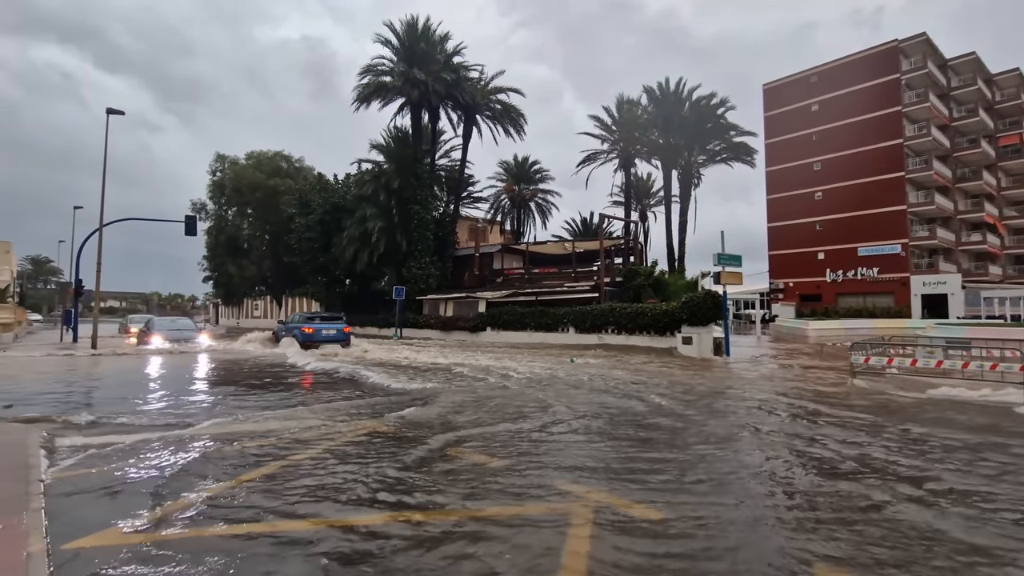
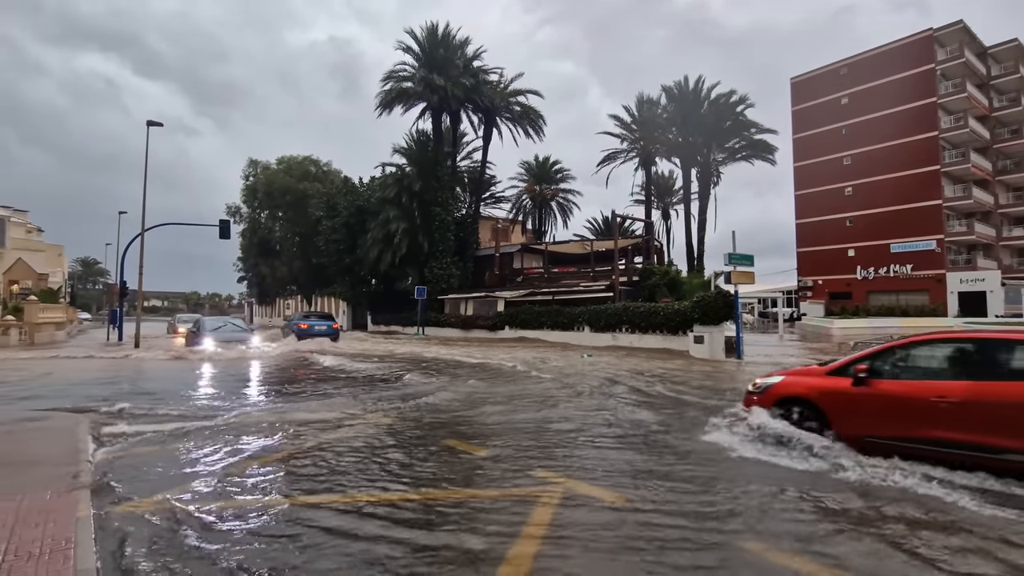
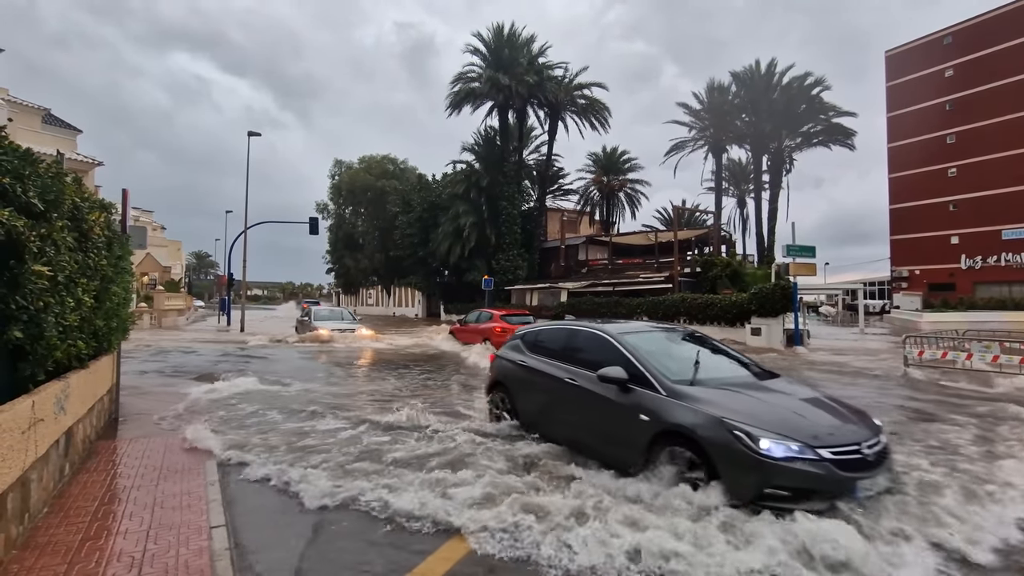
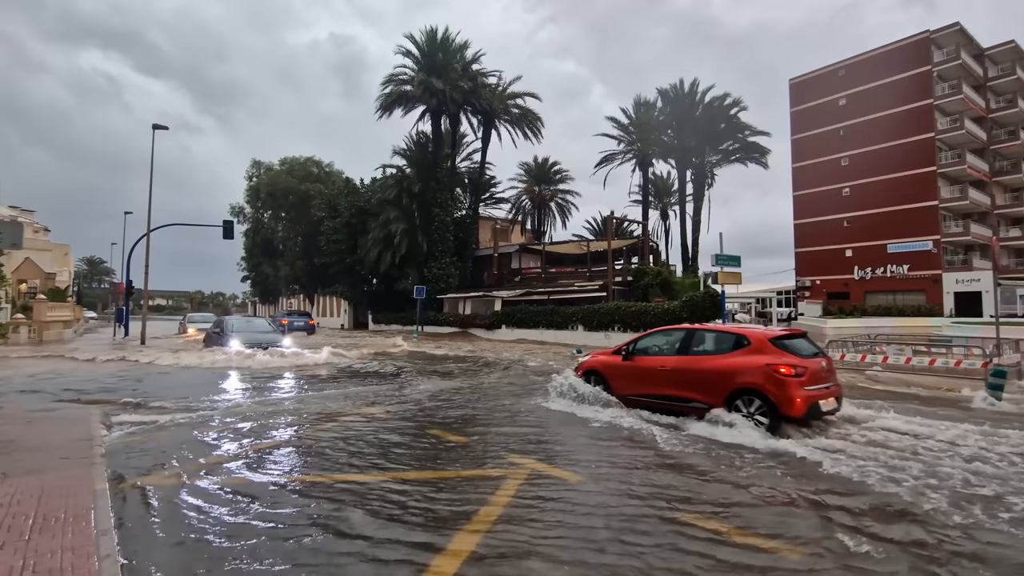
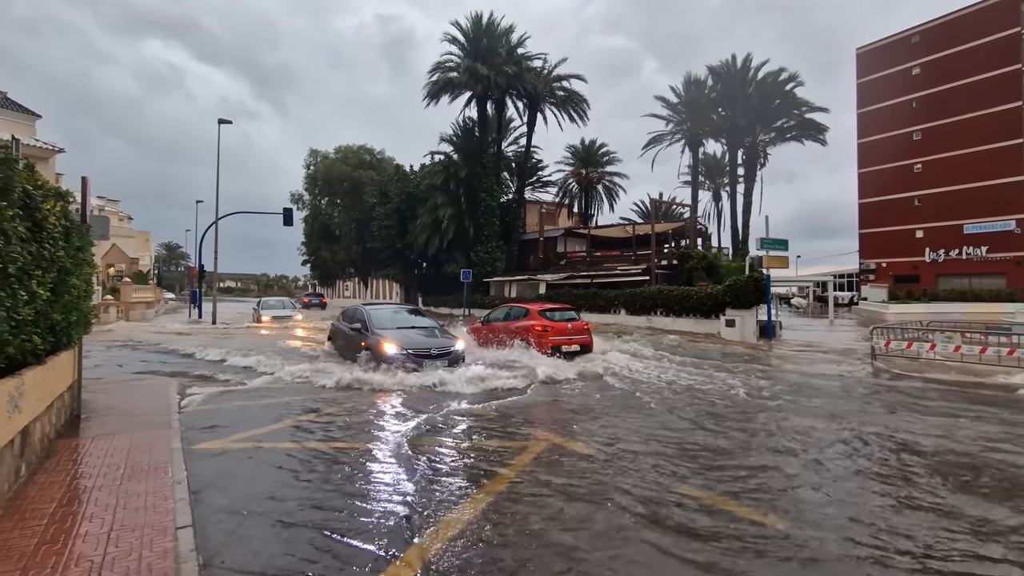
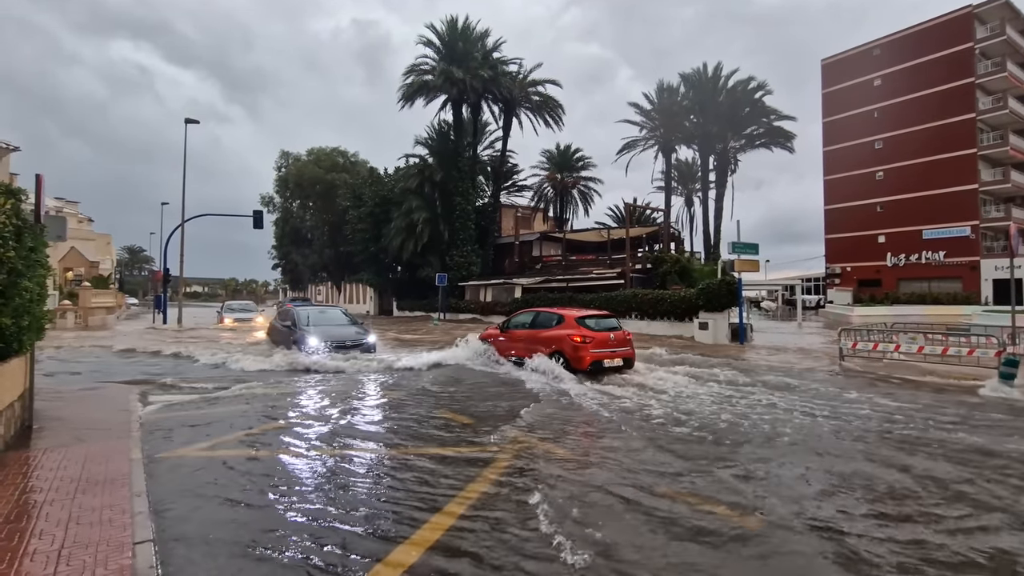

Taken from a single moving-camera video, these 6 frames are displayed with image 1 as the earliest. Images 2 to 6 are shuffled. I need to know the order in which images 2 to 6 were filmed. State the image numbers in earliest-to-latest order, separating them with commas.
2, 4, 6, 5, 3
